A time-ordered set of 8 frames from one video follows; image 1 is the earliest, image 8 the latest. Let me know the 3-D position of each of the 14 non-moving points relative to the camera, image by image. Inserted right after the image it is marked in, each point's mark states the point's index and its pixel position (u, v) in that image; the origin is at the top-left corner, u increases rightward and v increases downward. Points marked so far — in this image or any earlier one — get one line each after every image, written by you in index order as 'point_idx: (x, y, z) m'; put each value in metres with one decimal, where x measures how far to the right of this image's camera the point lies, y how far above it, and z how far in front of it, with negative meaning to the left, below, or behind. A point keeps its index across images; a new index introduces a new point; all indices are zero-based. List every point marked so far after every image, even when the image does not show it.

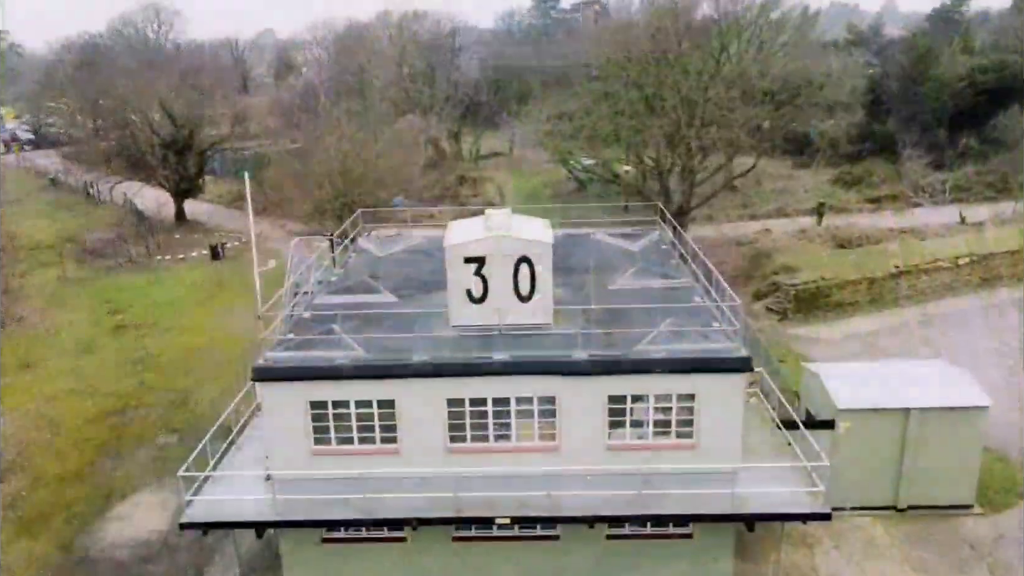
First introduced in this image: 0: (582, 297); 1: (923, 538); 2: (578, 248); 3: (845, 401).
0: (+1.4, -0.2, +16.4) m
1: (+8.1, -4.9, +15.8) m
2: (+1.6, +0.9, +19.9) m
3: (+6.7, -2.3, +16.2) m
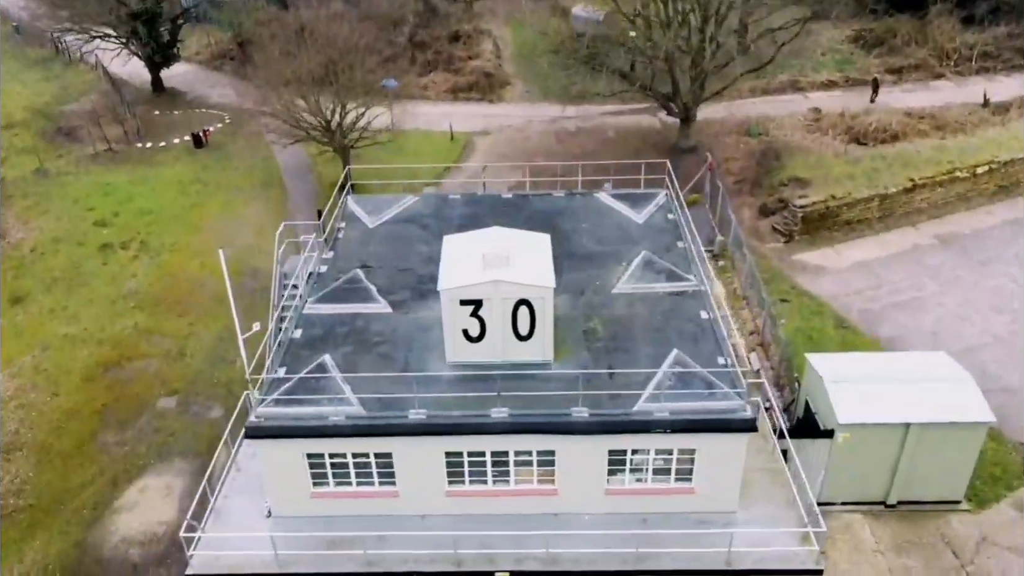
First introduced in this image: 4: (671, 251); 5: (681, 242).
0: (+1.4, -0.4, +15.7) m
1: (+8.0, -5.1, +16.3) m
2: (+1.6, +1.5, +18.9) m
3: (+6.6, -2.5, +16.1) m
4: (+3.5, +0.8, +17.7) m
5: (+3.8, +1.0, +18.0) m
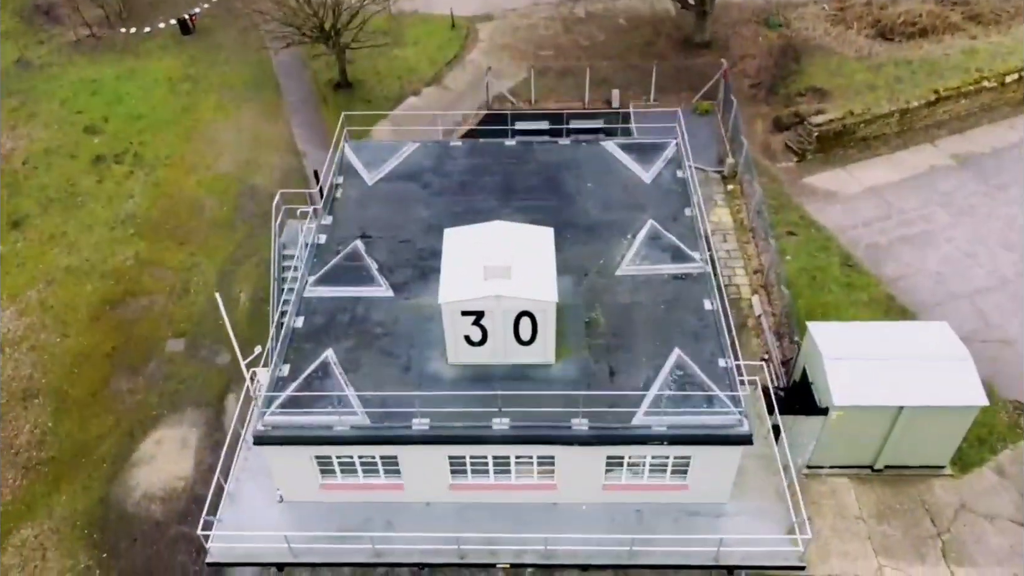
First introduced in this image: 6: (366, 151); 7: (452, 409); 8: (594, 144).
0: (+1.4, -0.2, +15.6) m
1: (+8.0, -4.7, +17.1) m
2: (+1.7, +2.4, +18.3) m
3: (+6.7, -2.1, +16.3) m
4: (+3.6, +1.5, +17.3) m
5: (+3.9, +1.7, +17.5) m
6: (-3.5, +3.3, +19.3) m
7: (-1.0, -2.1, +13.7) m
8: (+2.0, +3.4, +19.3) m
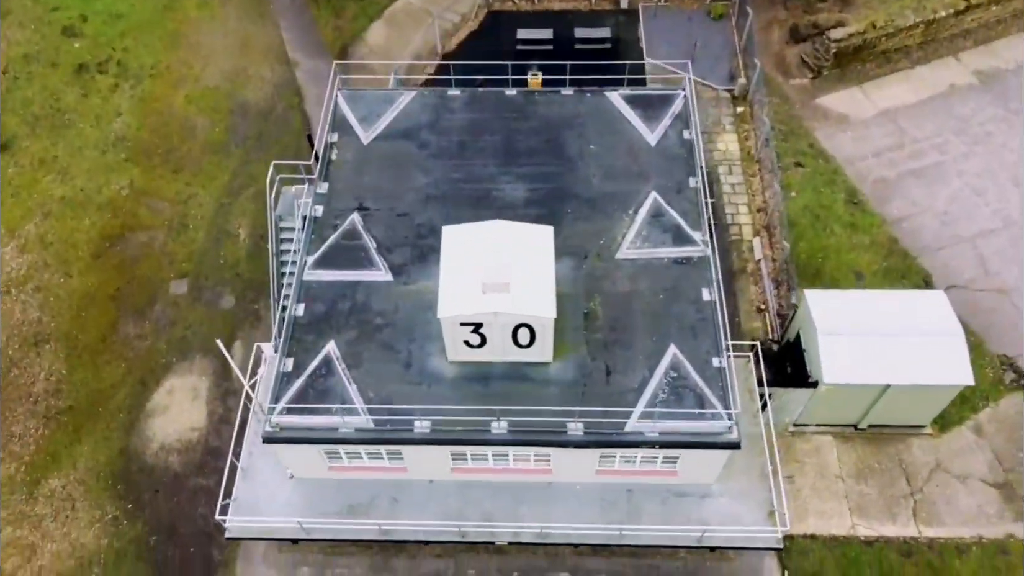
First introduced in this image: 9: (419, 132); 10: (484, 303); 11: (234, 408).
0: (+1.4, +0.1, +15.6) m
1: (+8.0, -4.0, +18.0) m
2: (+1.7, +3.2, +17.7) m
3: (+6.6, -1.7, +16.8) m
4: (+3.6, +2.0, +16.9) m
5: (+3.9, +2.3, +17.1) m
6: (-3.5, +4.2, +18.5) m
7: (-1.0, -2.2, +14.2) m
8: (+2.0, +4.4, +18.5) m
9: (-2.1, +3.5, +18.0) m
10: (-0.5, -0.3, +13.3) m
11: (-6.7, -2.9, +19.4) m
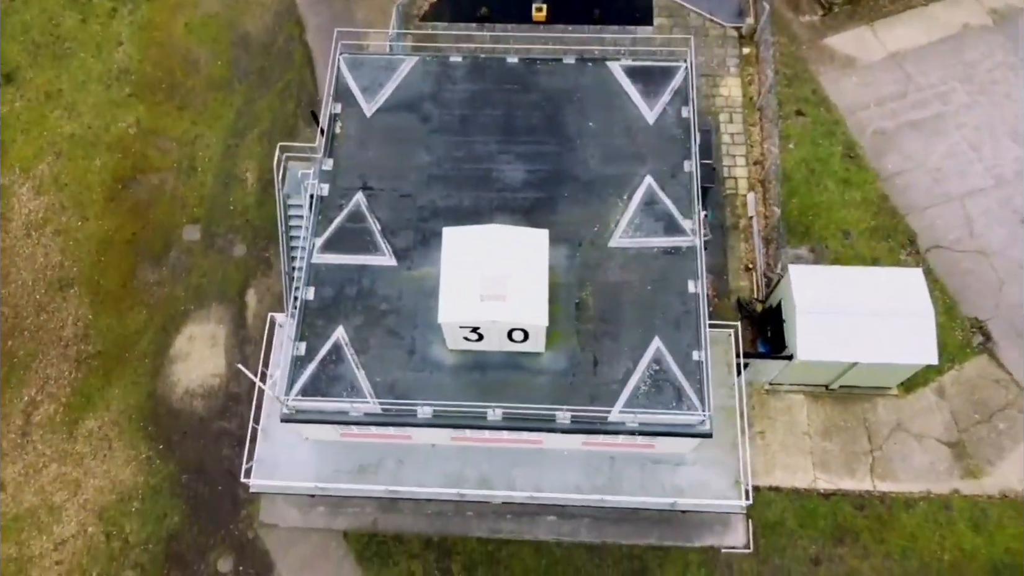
0: (+1.4, +0.3, +16.6) m
1: (+7.9, -3.4, +19.7) m
2: (+1.7, +3.7, +18.0) m
3: (+6.6, -1.3, +18.0) m
4: (+3.5, +2.4, +17.5) m
5: (+3.8, +2.8, +17.6) m
6: (-3.4, +5.0, +18.6) m
7: (-1.2, -2.1, +15.6) m
8: (+2.0, +5.1, +18.5) m
9: (-2.1, +4.2, +18.3) m
10: (-0.6, -0.4, +14.4) m
11: (-6.8, -1.7, +20.8) m
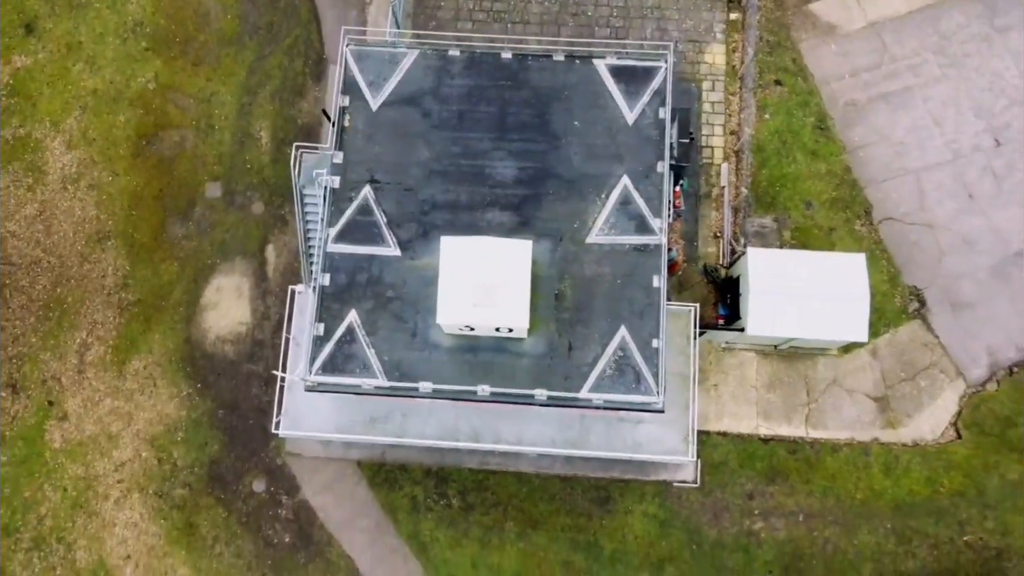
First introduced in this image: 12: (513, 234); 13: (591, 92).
0: (+1.1, +0.5, +19.1) m
1: (+7.6, -2.6, +22.8) m
2: (+1.5, +4.2, +19.8) m
3: (+6.3, -0.9, +20.7) m
4: (+3.3, +2.7, +19.5) m
5: (+3.6, +3.0, +19.6) m
6: (-3.6, +5.6, +20.2) m
7: (-1.5, -2.0, +18.6) m
8: (+1.9, +5.6, +20.1) m
9: (-2.2, +4.7, +20.0) m
10: (-0.8, -0.6, +17.1) m
11: (-7.0, -0.5, +23.6) m
12: (0.0, +1.3, +19.2) m
13: (+2.0, +4.9, +20.0) m
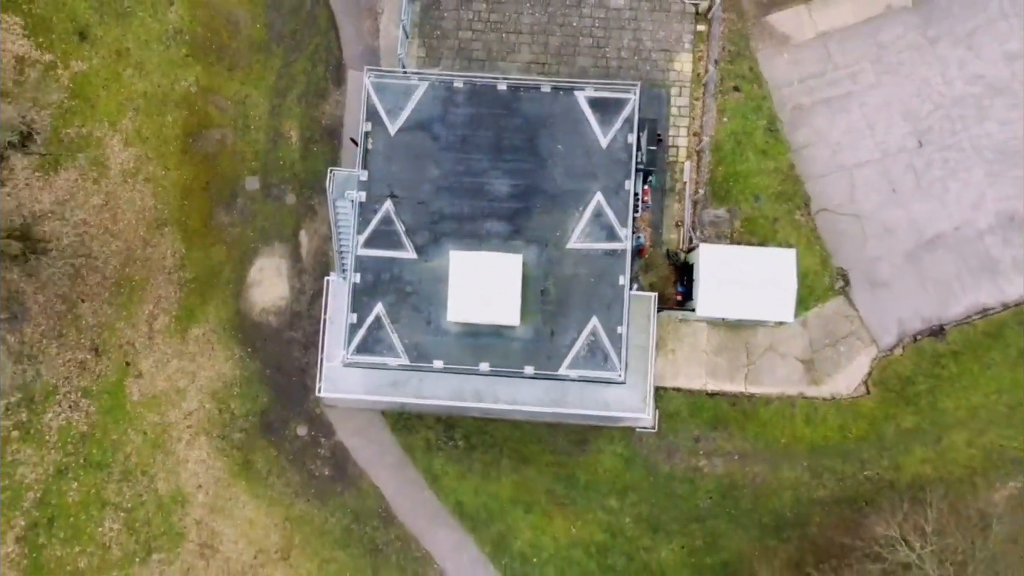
0: (+0.9, +0.6, +23.7) m
1: (+7.4, -2.0, +27.9) m
2: (+1.3, +4.3, +24.0) m
3: (+6.1, -0.6, +25.6) m
4: (+3.2, +2.8, +23.9) m
5: (+3.5, +3.2, +23.9) m
6: (-3.7, +5.8, +24.1) m
7: (-1.6, -2.0, +23.6) m
8: (+1.7, +5.7, +24.1) m
9: (-2.4, +4.9, +24.1) m
10: (-1.0, -0.8, +21.9) m
11: (-7.2, +0.2, +28.3) m
12: (-0.1, +1.4, +23.7) m
13: (+1.8, +5.0, +24.1) m
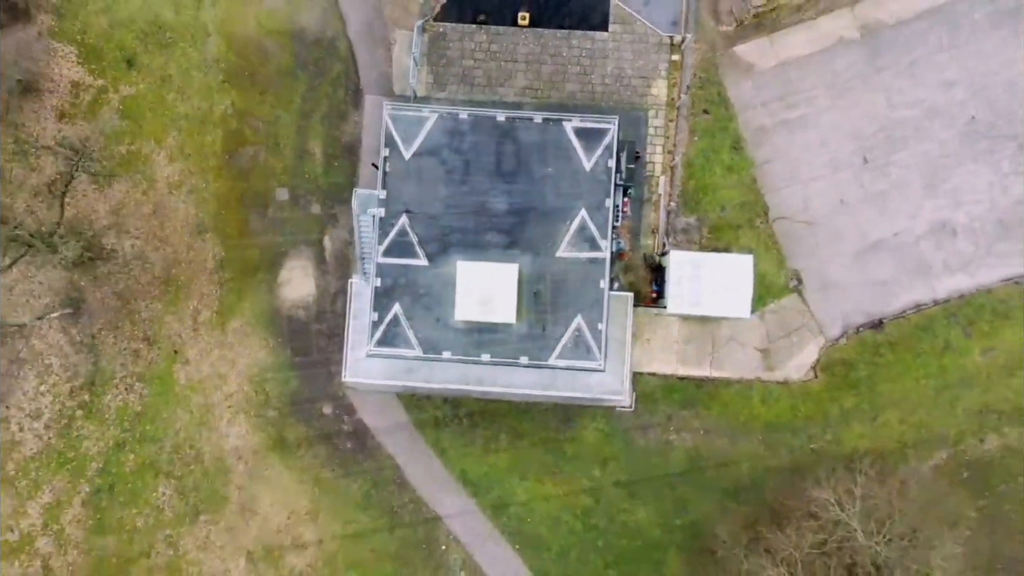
0: (+0.8, +0.5, +28.0) m
1: (+7.3, -2.0, +32.2) m
2: (+1.2, +4.2, +28.1) m
3: (+6.0, -0.6, +29.9) m
4: (+3.1, +2.8, +28.1) m
5: (+3.4, +3.1, +28.1) m
6: (-3.8, +5.7, +28.2) m
7: (-1.7, -2.0, +27.9) m
8: (+1.6, +5.7, +28.1) m
9: (-2.5, +4.8, +28.2) m
10: (-1.1, -0.9, +26.2) m
11: (-7.4, +0.2, +32.6) m
12: (-0.2, +1.3, +27.9) m
13: (+1.7, +4.9, +28.2) m
